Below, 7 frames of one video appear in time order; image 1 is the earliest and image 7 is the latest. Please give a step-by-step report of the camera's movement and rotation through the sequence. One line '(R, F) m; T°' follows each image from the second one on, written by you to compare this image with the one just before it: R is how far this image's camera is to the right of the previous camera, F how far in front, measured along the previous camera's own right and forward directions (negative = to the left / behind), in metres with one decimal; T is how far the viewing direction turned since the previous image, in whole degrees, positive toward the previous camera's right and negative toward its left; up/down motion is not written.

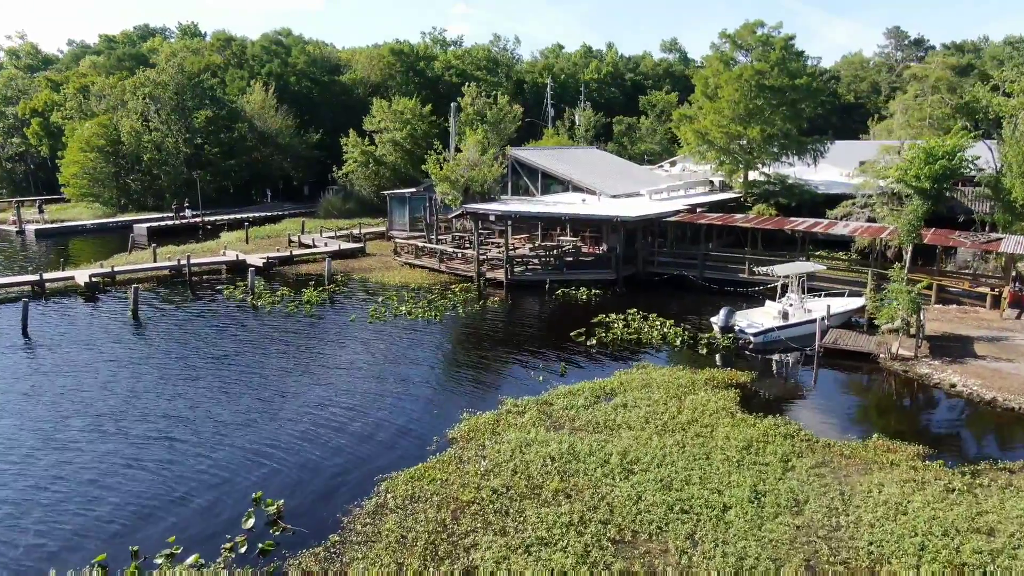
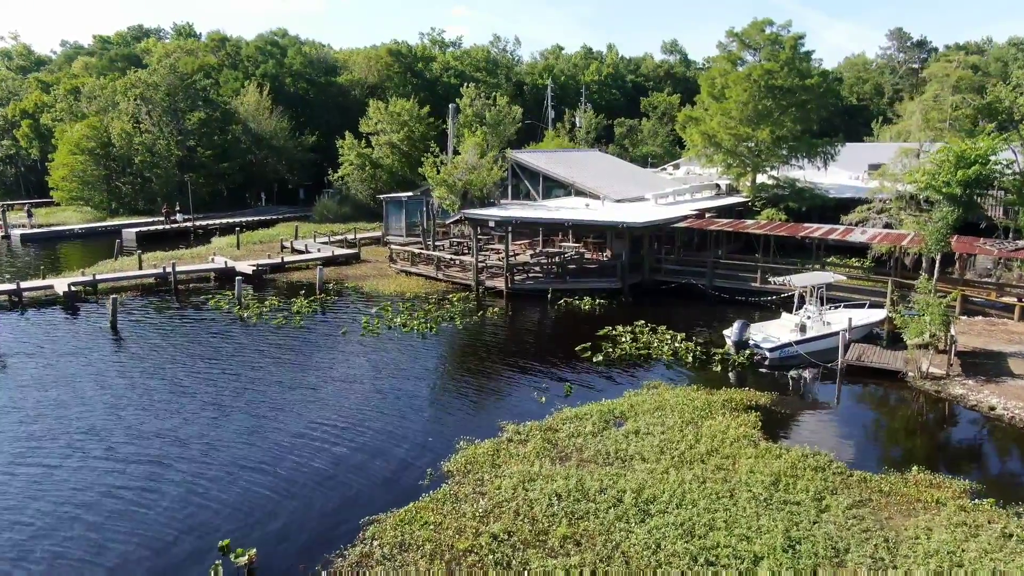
(0.0, +1.2) m; 0°
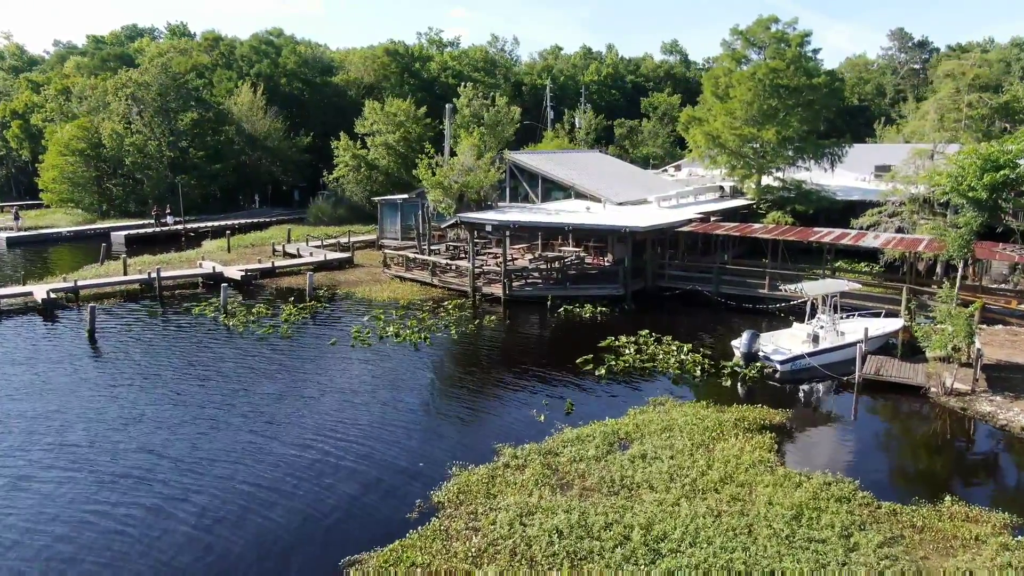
(0.0, +1.0) m; 0°
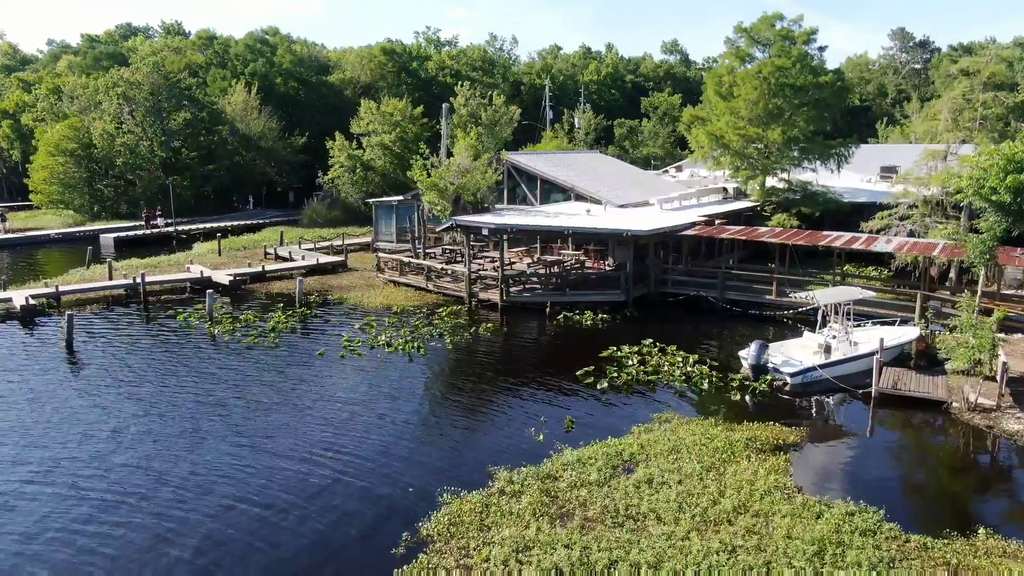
(0.0, +0.9) m; 0°
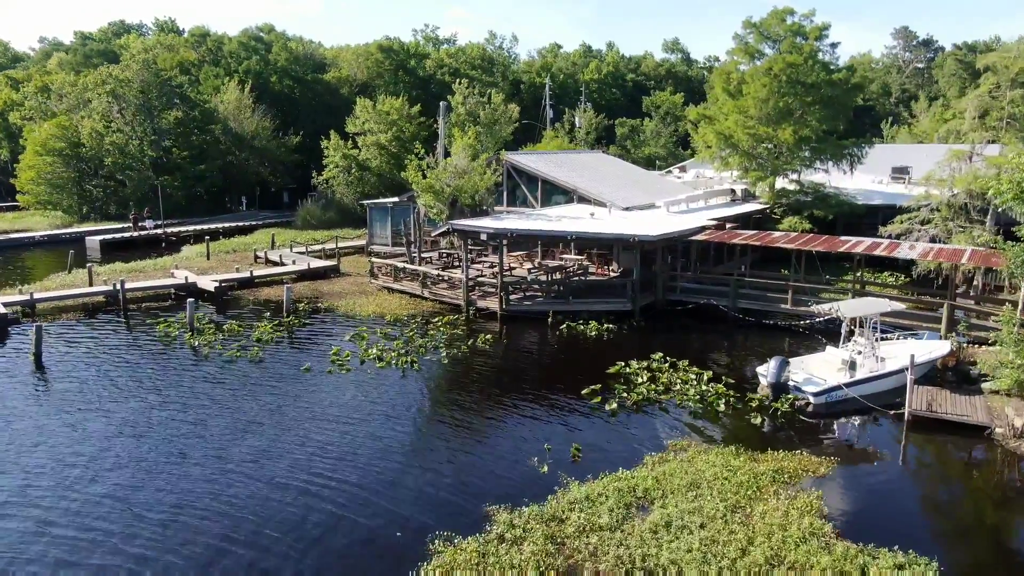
(0.0, +1.3) m; 0°
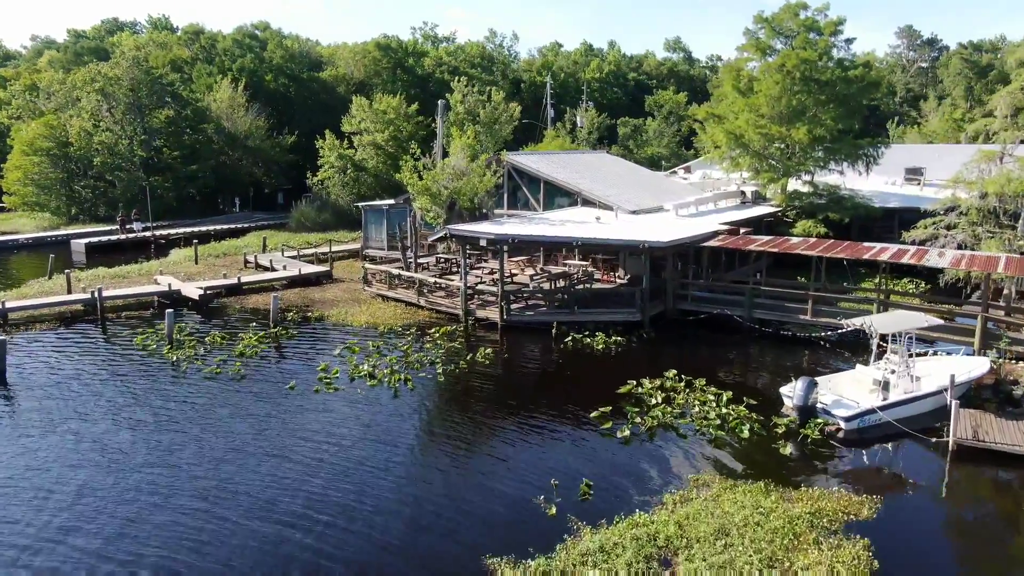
(0.0, +1.3) m; 0°
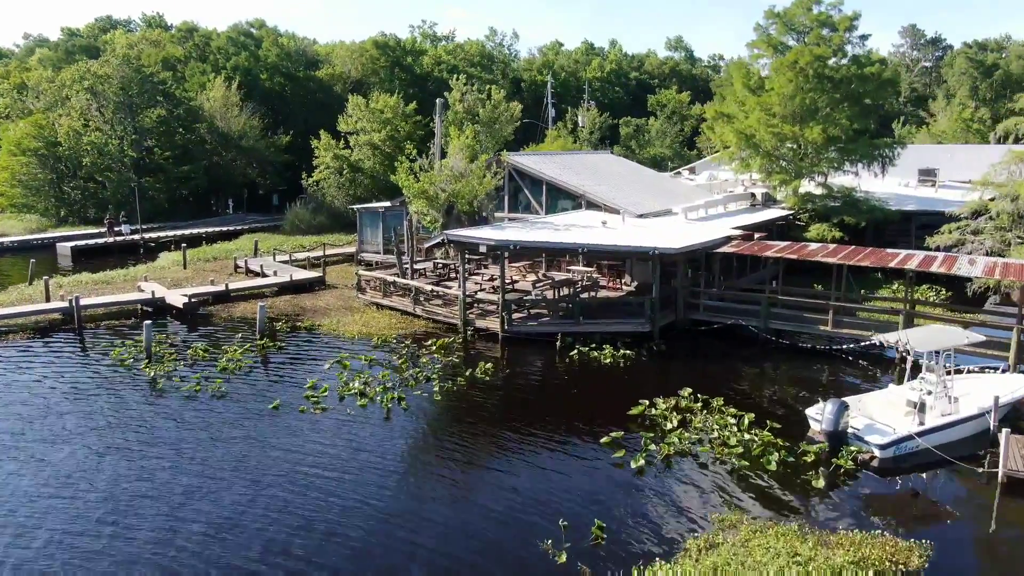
(0.0, +1.2) m; 0°
